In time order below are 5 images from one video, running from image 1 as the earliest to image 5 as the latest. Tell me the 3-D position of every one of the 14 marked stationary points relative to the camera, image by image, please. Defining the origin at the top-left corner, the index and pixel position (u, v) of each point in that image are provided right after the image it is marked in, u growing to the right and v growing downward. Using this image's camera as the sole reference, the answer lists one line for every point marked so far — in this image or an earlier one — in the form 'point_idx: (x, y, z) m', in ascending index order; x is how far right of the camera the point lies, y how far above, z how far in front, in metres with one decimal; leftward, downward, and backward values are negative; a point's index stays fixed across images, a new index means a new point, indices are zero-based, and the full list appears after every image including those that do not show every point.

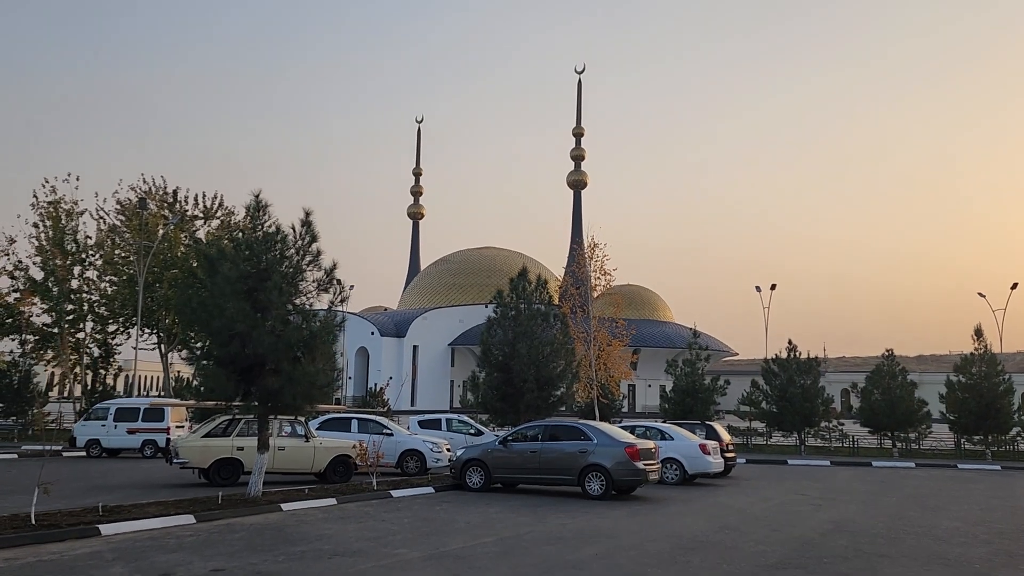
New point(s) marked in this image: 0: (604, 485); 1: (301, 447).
0: (+1.7, -3.8, +15.9) m
1: (-4.4, -3.3, +17.5) m
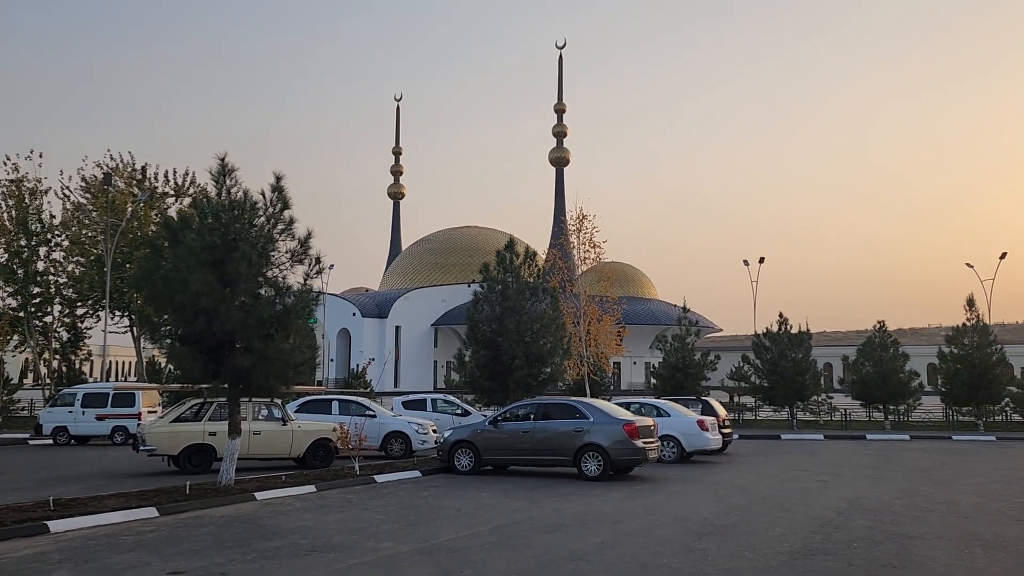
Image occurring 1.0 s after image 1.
0: (+1.6, -3.2, +15.0) m
1: (-4.6, -2.8, +16.4) m
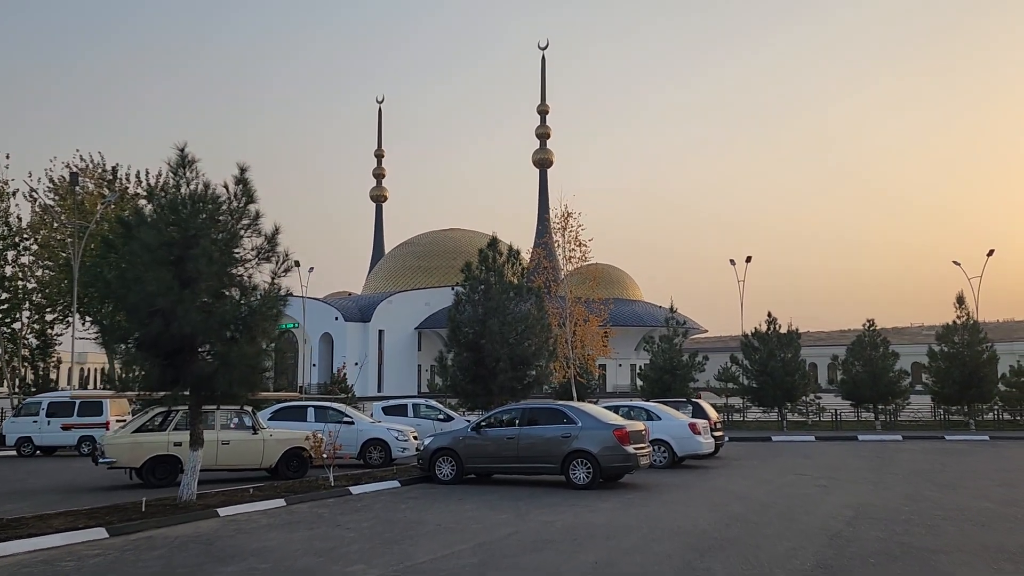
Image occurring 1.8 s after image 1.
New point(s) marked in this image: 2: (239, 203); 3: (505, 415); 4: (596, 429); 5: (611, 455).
0: (+1.3, -3.2, +14.2) m
1: (-4.9, -2.8, +15.5) m
2: (-4.0, +1.2, +12.1) m
3: (-0.1, -2.3, +15.2) m
4: (+1.4, -2.4, +14.3) m
5: (+1.7, -2.8, +14.1) m
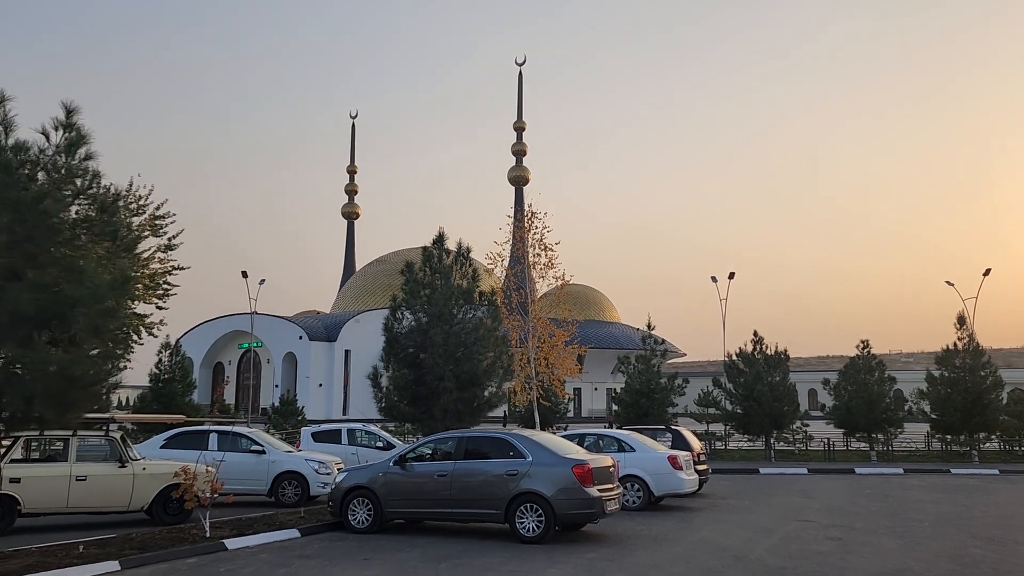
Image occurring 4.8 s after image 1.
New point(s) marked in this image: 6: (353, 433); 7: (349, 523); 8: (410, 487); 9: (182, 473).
0: (+0.4, -3.1, +11.1) m
1: (-5.8, -2.7, +12.2) m
2: (-4.8, +1.4, +8.9) m
3: (-1.1, -2.3, +12.0) m
4: (+0.5, -2.4, +11.2) m
5: (+0.7, -2.8, +10.9) m
6: (-3.6, -3.3, +18.9) m
7: (-2.4, -3.4, +12.3) m
8: (-1.4, -2.8, +11.9) m
9: (-4.7, -2.8, +12.5) m
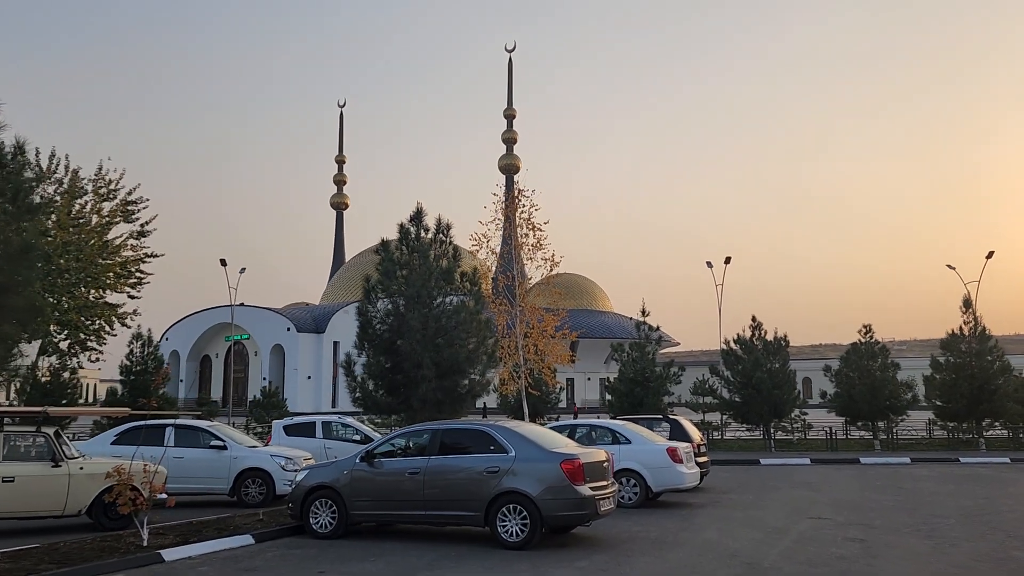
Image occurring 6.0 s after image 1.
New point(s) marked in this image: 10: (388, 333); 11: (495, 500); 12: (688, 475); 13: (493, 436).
0: (+0.2, -2.8, +9.8) m
1: (-6.1, -2.4, +10.8) m
2: (-5.0, +1.7, +7.5) m
3: (-1.3, -1.9, +10.7) m
4: (+0.3, -2.0, +9.8) m
5: (+0.5, -2.4, +9.6) m
6: (-3.9, -2.9, +17.6) m
7: (-2.6, -3.1, +10.9) m
8: (-1.7, -2.5, +10.5) m
9: (-5.0, -2.5, +11.1) m
10: (-2.4, -0.9, +16.0) m
11: (-0.2, -2.5, +9.9) m
12: (+2.9, -3.1, +13.8) m
13: (-0.2, -1.8, +10.3) m
